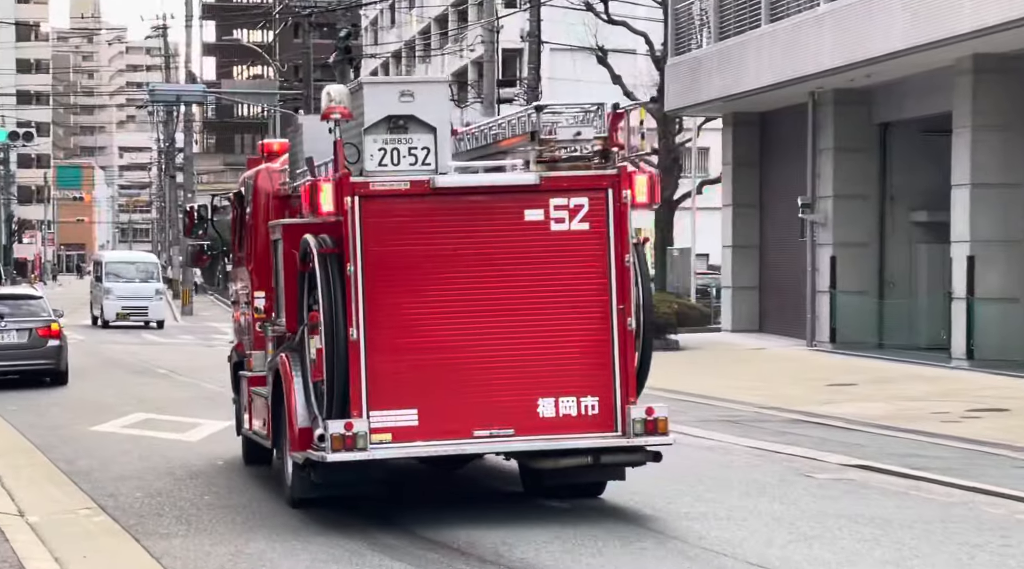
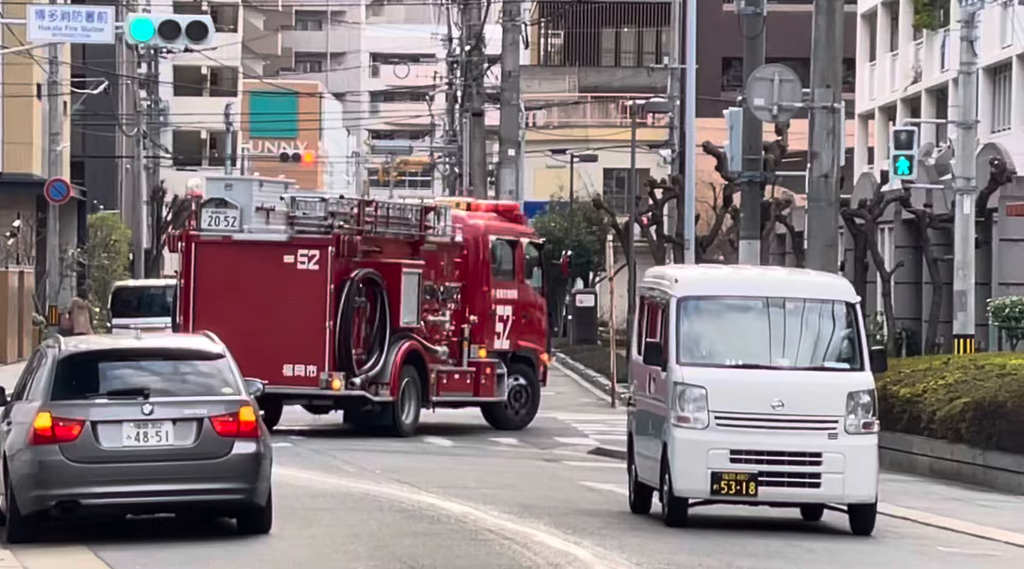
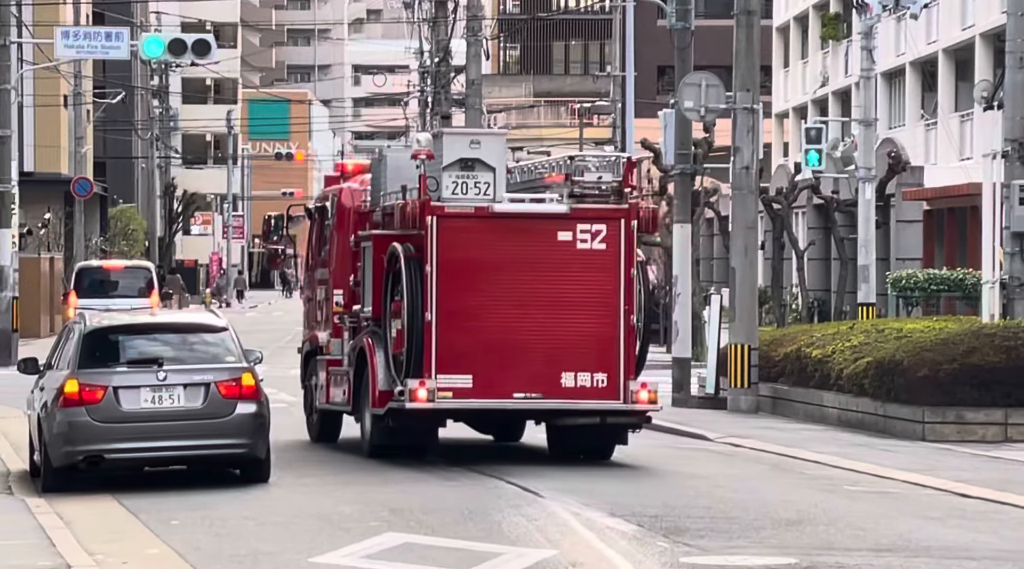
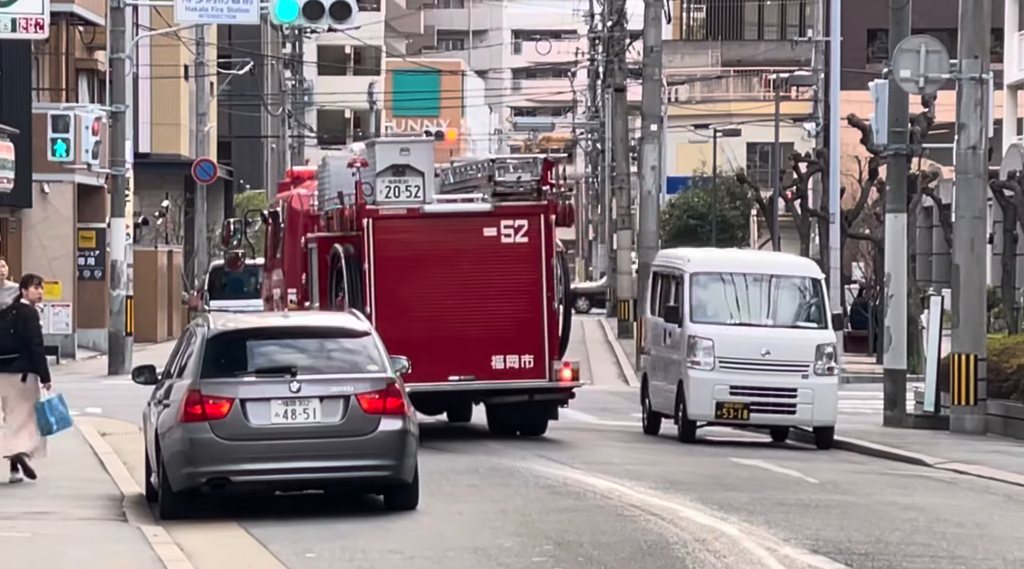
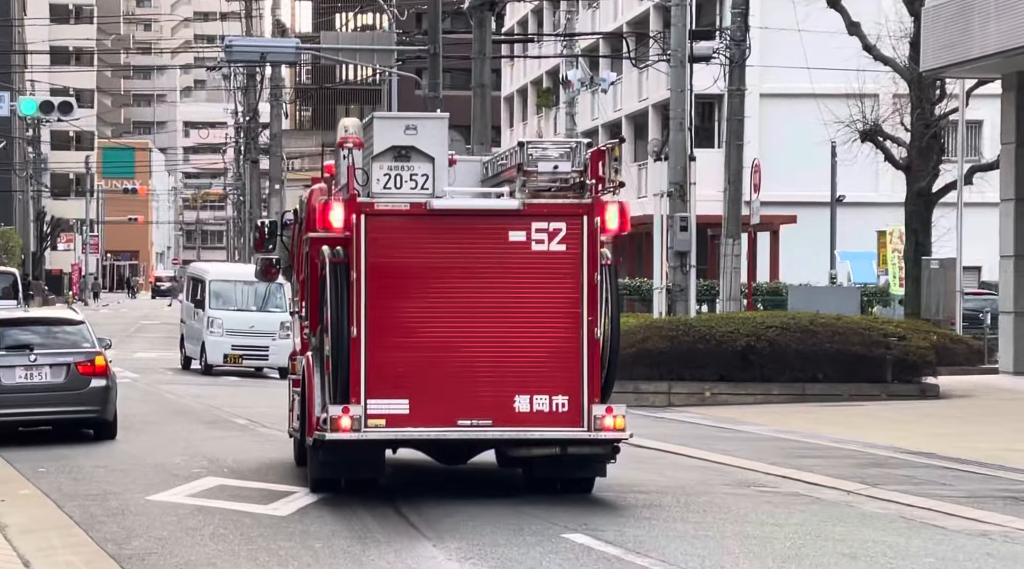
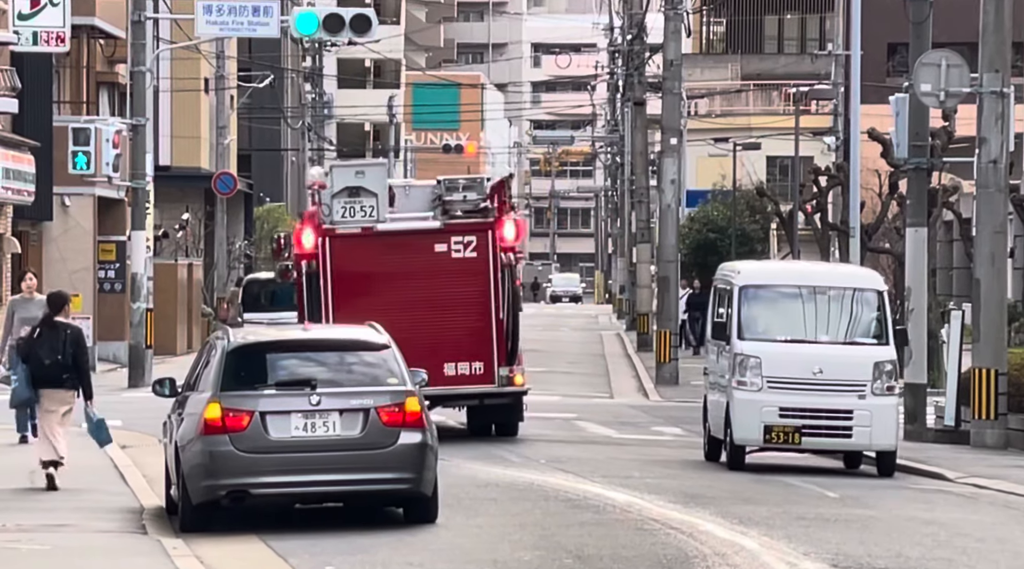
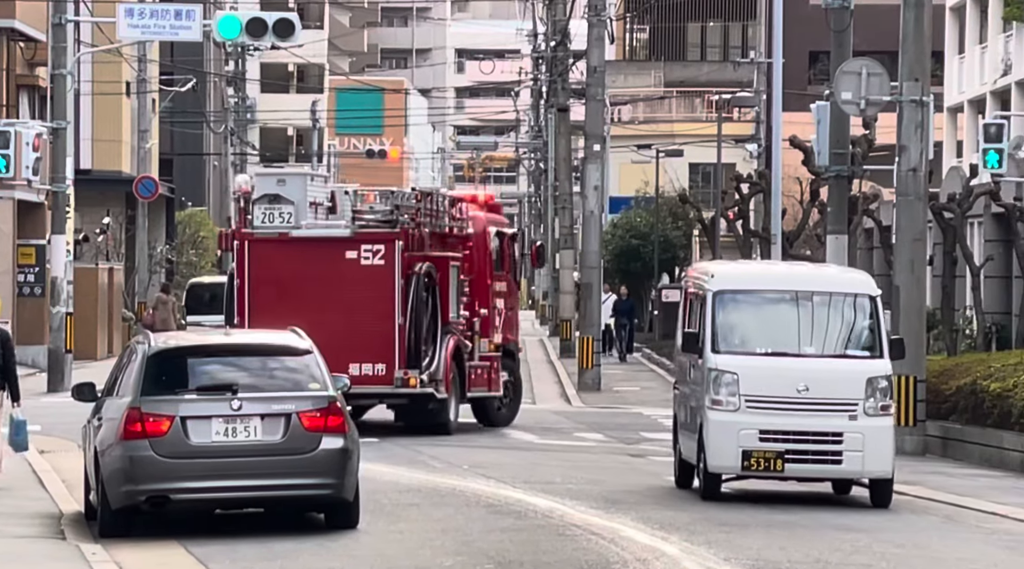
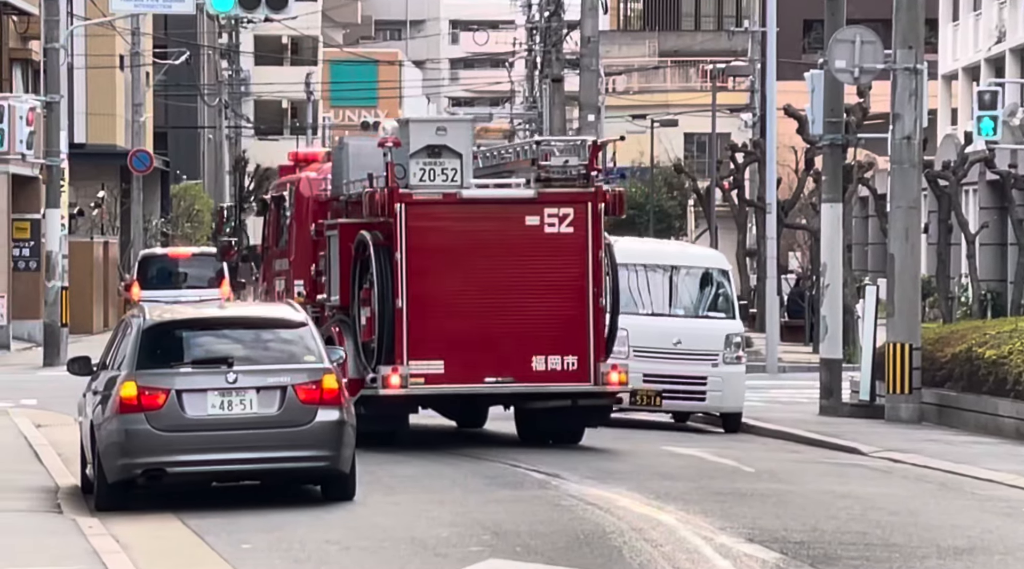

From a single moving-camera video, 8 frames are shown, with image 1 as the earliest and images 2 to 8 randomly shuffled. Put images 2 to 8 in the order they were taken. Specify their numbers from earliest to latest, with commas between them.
5, 3, 8, 4, 6, 7, 2
